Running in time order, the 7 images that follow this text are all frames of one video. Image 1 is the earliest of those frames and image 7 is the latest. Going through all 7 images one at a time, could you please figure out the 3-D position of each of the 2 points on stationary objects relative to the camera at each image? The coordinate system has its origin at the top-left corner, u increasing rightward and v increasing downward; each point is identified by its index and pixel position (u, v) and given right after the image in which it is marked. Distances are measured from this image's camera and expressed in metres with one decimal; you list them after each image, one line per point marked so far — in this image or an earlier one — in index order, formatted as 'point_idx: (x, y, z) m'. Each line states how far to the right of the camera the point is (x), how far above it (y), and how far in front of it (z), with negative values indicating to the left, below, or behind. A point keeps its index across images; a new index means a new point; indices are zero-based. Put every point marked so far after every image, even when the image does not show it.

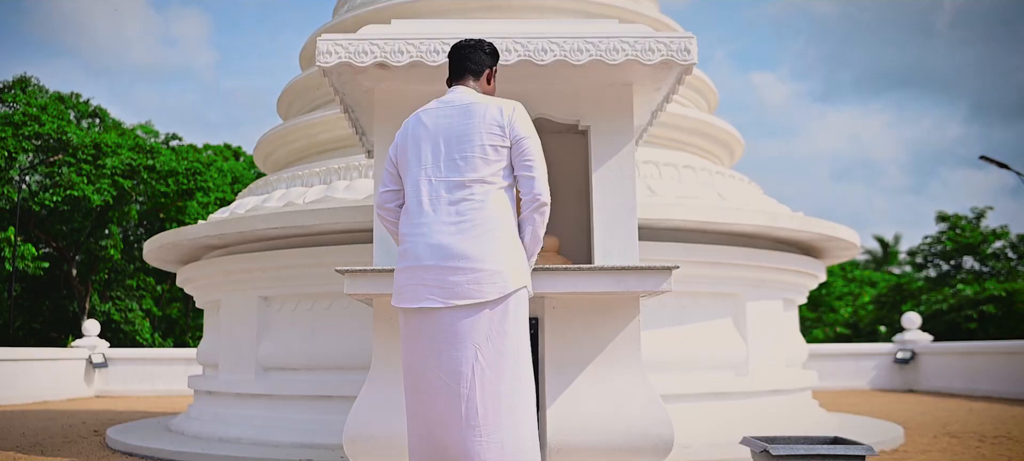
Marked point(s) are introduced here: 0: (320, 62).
0: (-1.0, +0.9, +4.4) m
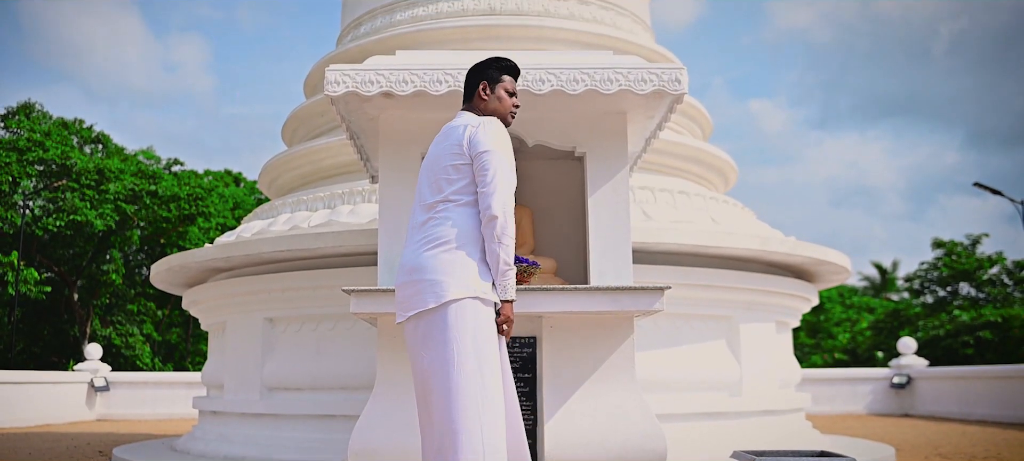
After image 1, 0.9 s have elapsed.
0: (-1.0, +0.7, +4.6) m
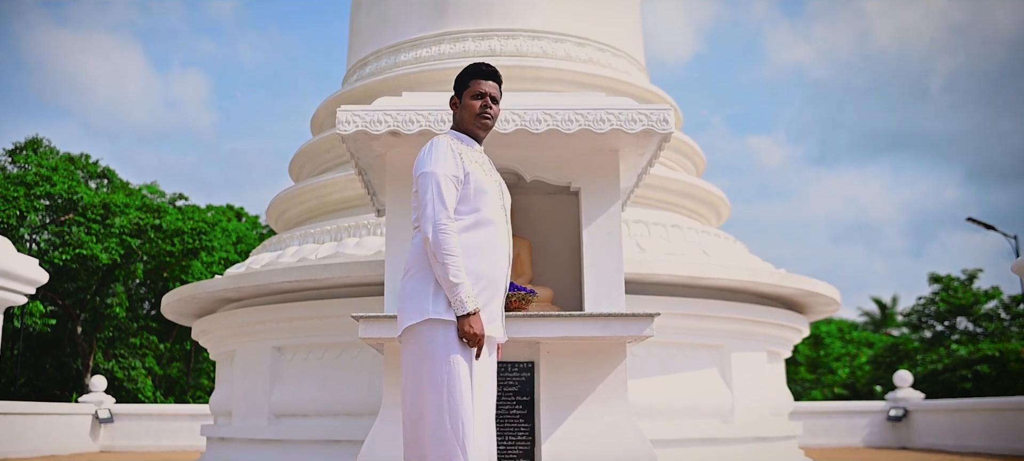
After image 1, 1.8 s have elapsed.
0: (-1.0, +0.6, +5.0) m
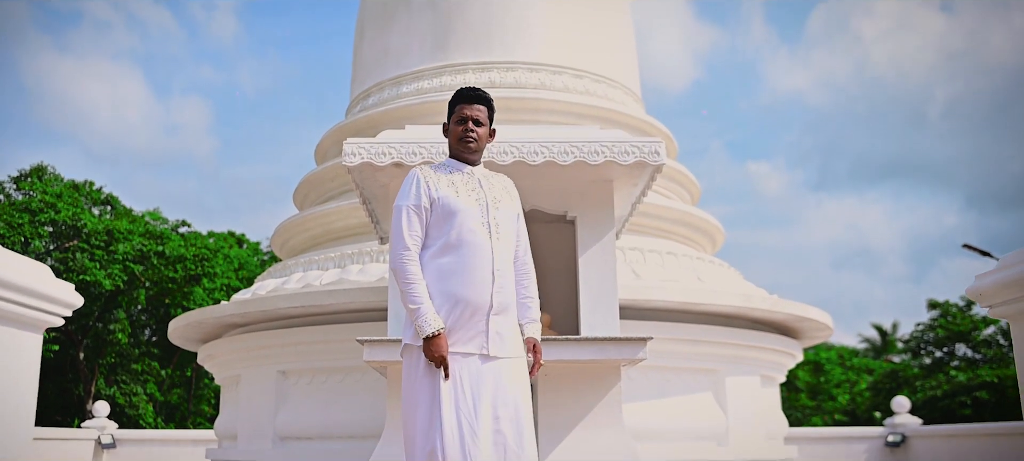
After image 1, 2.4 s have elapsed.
0: (-1.0, +0.4, +5.2) m
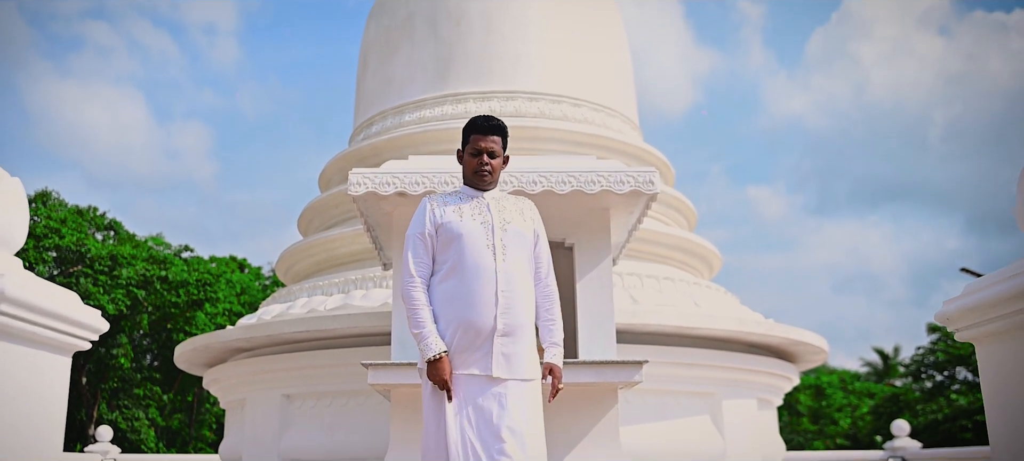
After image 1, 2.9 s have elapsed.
0: (-1.0, +0.2, +5.4) m
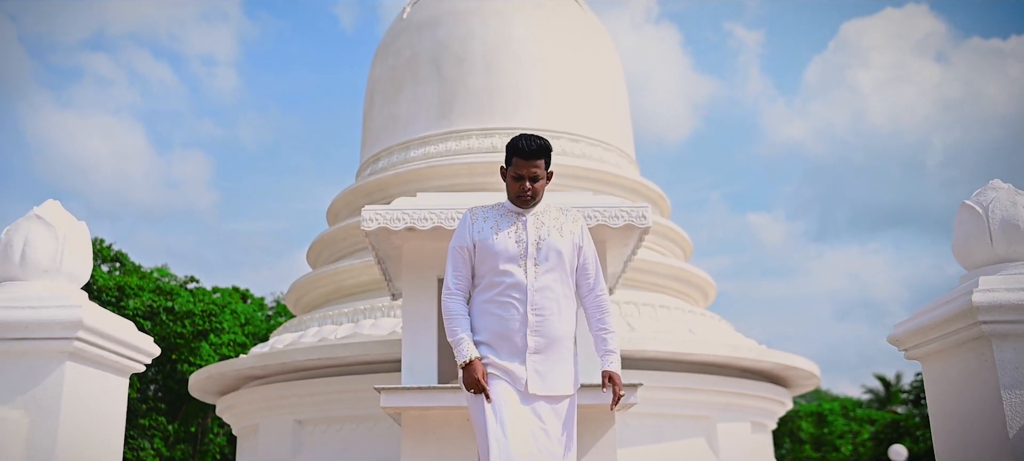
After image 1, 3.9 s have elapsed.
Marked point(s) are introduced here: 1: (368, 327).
0: (-1.0, 0.0, +5.8) m
1: (-1.3, -0.9, +8.1) m
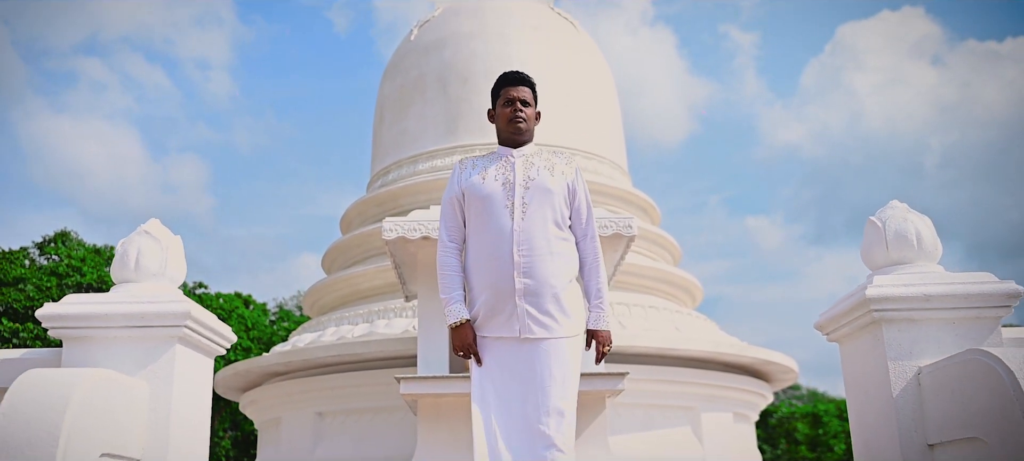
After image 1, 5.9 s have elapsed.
0: (-1.0, 0.0, +6.6) m
1: (-1.3, -1.0, +8.8) m
